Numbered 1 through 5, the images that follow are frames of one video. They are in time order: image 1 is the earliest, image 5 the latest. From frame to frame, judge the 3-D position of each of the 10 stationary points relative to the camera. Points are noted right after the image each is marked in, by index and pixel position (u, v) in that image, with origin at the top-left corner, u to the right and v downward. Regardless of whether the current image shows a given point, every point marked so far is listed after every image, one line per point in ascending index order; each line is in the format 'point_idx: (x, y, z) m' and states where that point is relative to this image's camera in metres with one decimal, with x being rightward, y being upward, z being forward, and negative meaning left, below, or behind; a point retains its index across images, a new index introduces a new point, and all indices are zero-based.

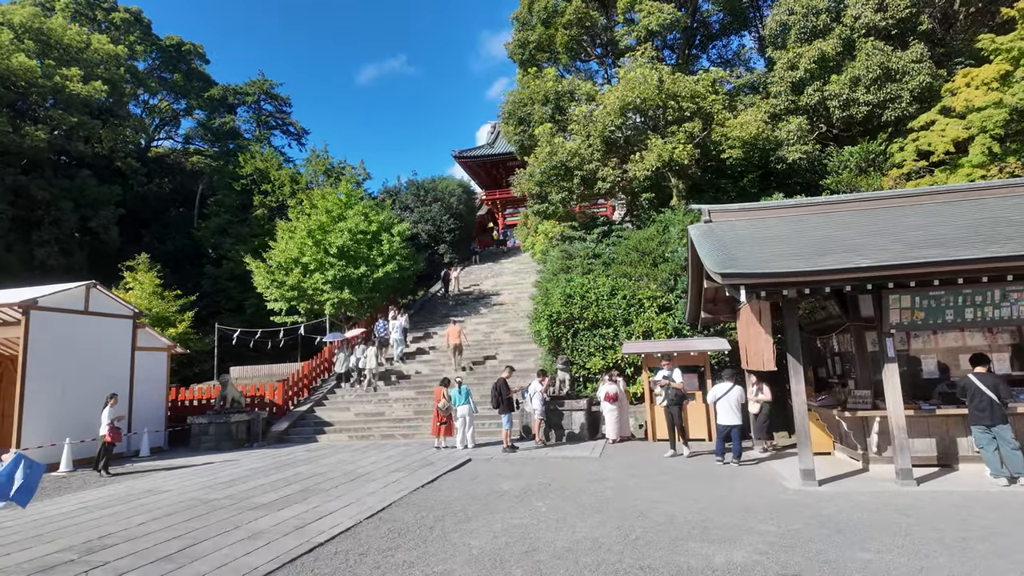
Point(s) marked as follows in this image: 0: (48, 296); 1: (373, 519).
0: (-9.0, -0.2, +10.8) m
1: (-1.5, -2.5, +6.0) m
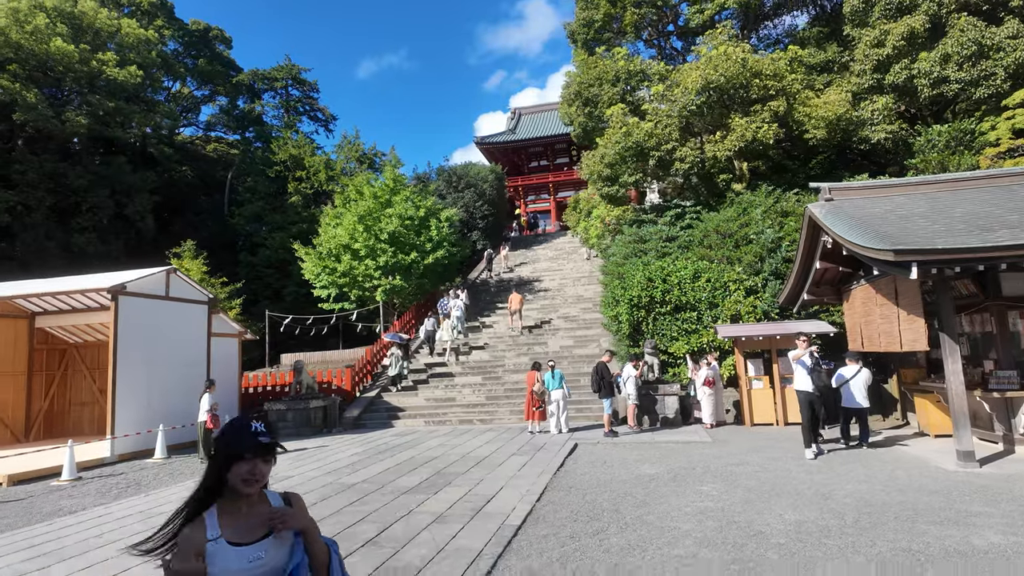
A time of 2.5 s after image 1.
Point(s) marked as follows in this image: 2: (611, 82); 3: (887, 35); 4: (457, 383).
0: (-7.2, +0.1, +10.7) m
1: (+0.4, -2.3, +5.9) m
2: (+2.8, +5.8, +15.7) m
3: (+8.7, +5.9, +13.0) m
4: (-1.5, -2.6, +15.2) m
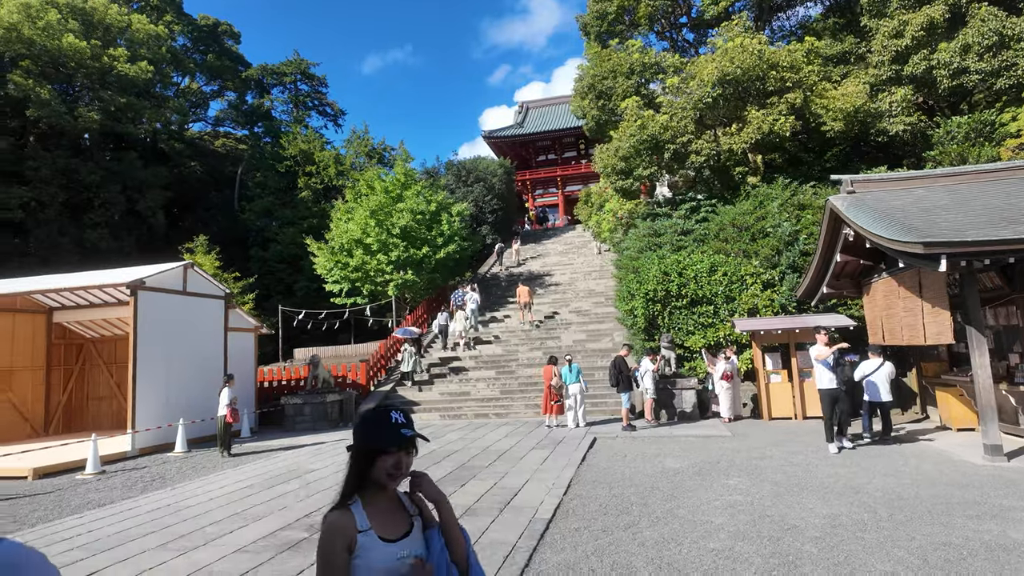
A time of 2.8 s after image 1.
0: (-6.9, +0.2, +10.7) m
1: (+0.6, -2.2, +5.9) m
2: (+3.2, +5.9, +15.6) m
3: (+9.0, +6.0, +12.8) m
4: (-1.1, -2.4, +15.2) m
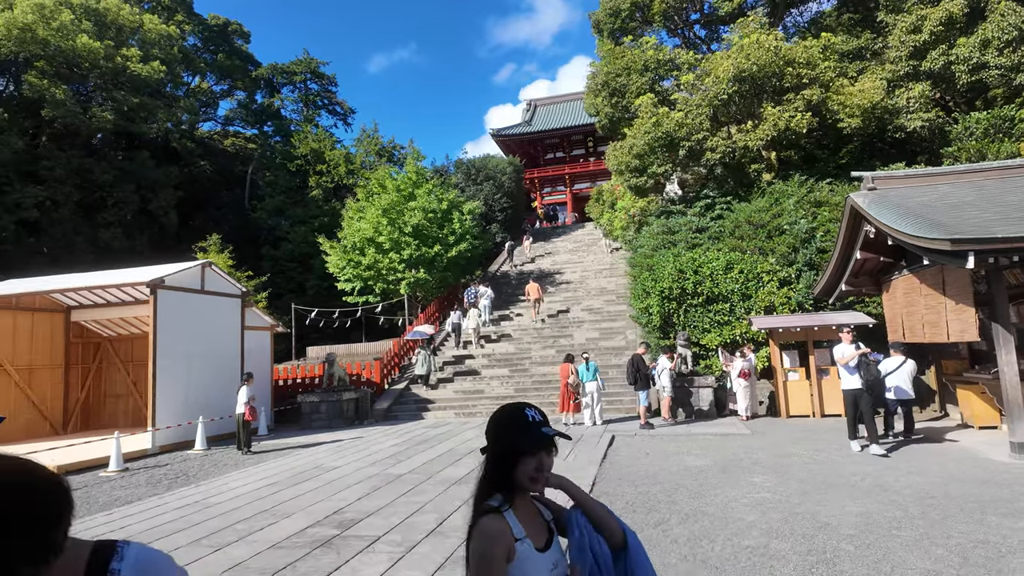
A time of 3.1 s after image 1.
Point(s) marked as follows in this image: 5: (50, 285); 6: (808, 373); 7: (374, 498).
0: (-6.5, +0.3, +10.8) m
1: (+0.9, -2.2, +5.9) m
2: (+3.5, +6.0, +15.6) m
3: (+9.4, +6.1, +12.7) m
4: (-0.7, -2.4, +15.2) m
5: (-9.8, +0.1, +11.8) m
6: (+5.8, -1.7, +10.9) m
7: (-1.5, -2.3, +6.1) m
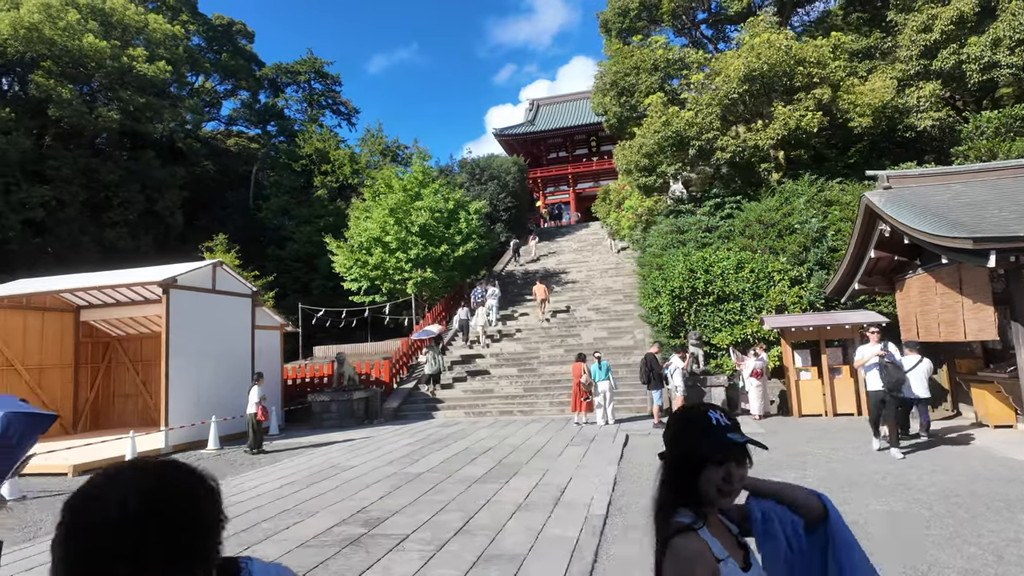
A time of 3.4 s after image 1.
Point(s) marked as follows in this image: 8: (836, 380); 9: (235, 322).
0: (-6.3, +0.3, +10.8) m
1: (+1.2, -2.2, +5.9) m
2: (+3.8, +6.0, +15.6) m
3: (+9.6, +6.1, +12.7) m
4: (-0.5, -2.3, +15.2) m
5: (-9.5, +0.1, +11.9) m
6: (+6.0, -1.6, +10.9) m
7: (-1.3, -2.3, +6.1) m
8: (+6.2, -1.8, +10.6) m
9: (-6.0, -0.7, +12.1) m
